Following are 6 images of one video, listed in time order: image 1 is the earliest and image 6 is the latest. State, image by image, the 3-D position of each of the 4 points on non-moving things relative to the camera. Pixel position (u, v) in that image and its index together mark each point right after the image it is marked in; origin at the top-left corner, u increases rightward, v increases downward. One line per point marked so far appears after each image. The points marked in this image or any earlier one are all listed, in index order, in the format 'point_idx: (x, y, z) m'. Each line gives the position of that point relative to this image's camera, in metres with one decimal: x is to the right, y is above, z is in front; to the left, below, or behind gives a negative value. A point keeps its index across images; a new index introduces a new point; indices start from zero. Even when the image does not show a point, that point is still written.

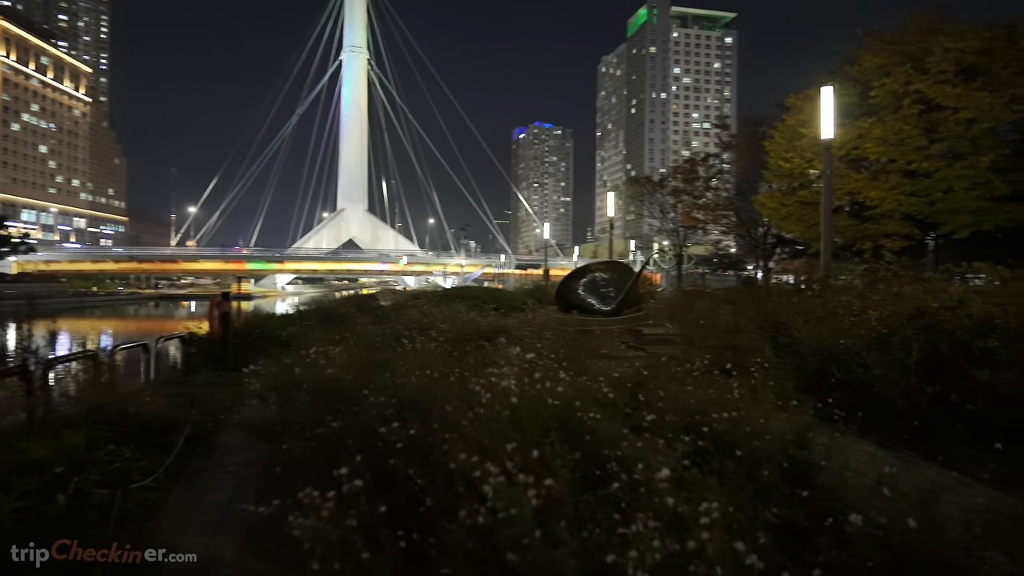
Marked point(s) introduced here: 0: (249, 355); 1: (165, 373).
0: (-4.0, -1.1, +10.6) m
1: (-5.0, -1.3, +9.9) m
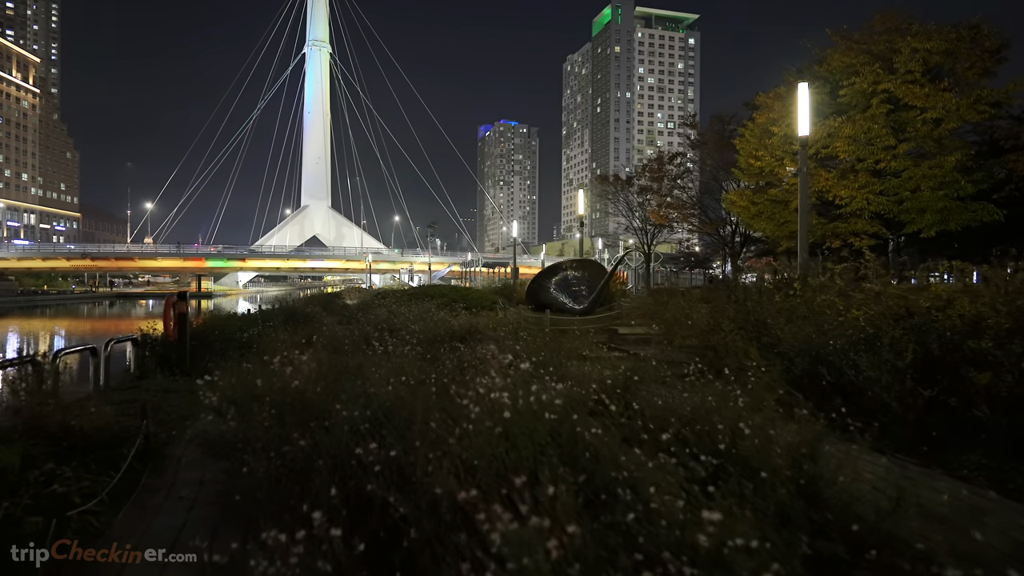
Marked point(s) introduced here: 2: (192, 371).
0: (-4.4, -1.0, +10.0) m
1: (-5.3, -1.3, +9.3) m
2: (-4.5, -1.2, +9.7) m
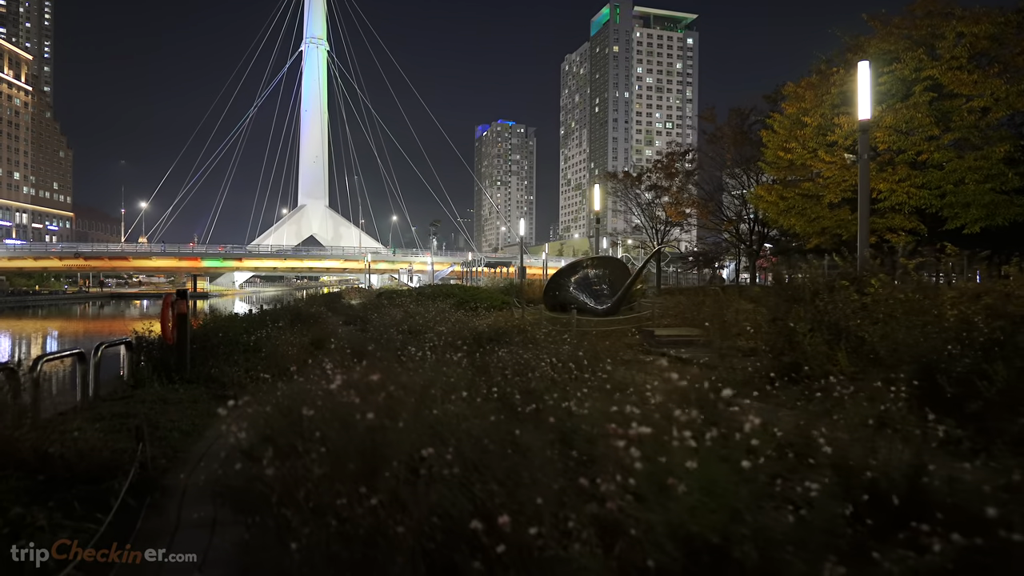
0: (-3.9, -1.0, +9.0) m
1: (-4.8, -1.2, +8.2) m
2: (-4.0, -1.2, +8.7) m
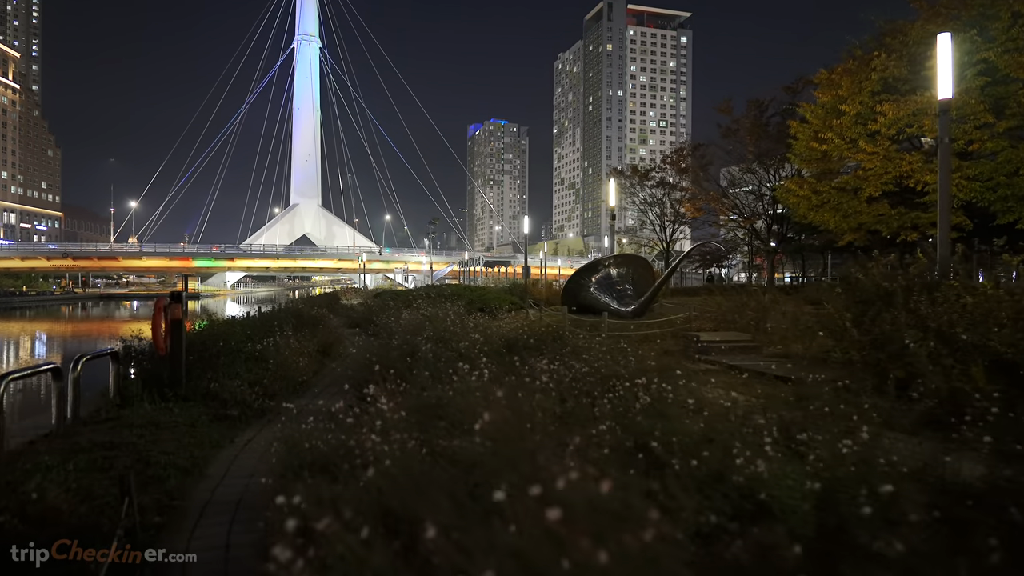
0: (-3.4, -1.0, +7.8) m
1: (-4.3, -1.2, +7.0) m
2: (-3.5, -1.2, +7.5) m
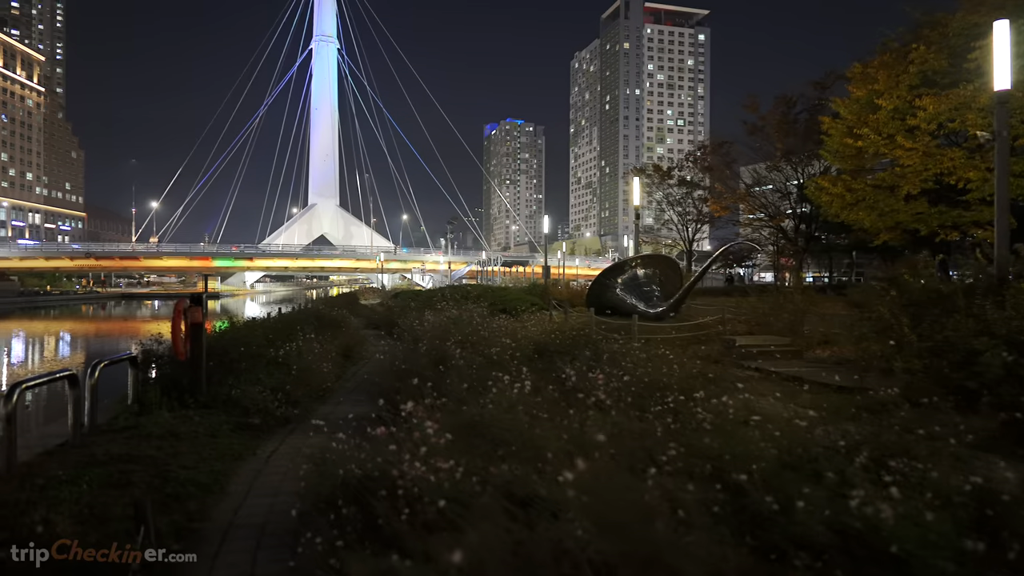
0: (-3.1, -1.1, +7.5) m
1: (-4.0, -1.3, +6.7) m
2: (-3.1, -1.2, +7.2) m
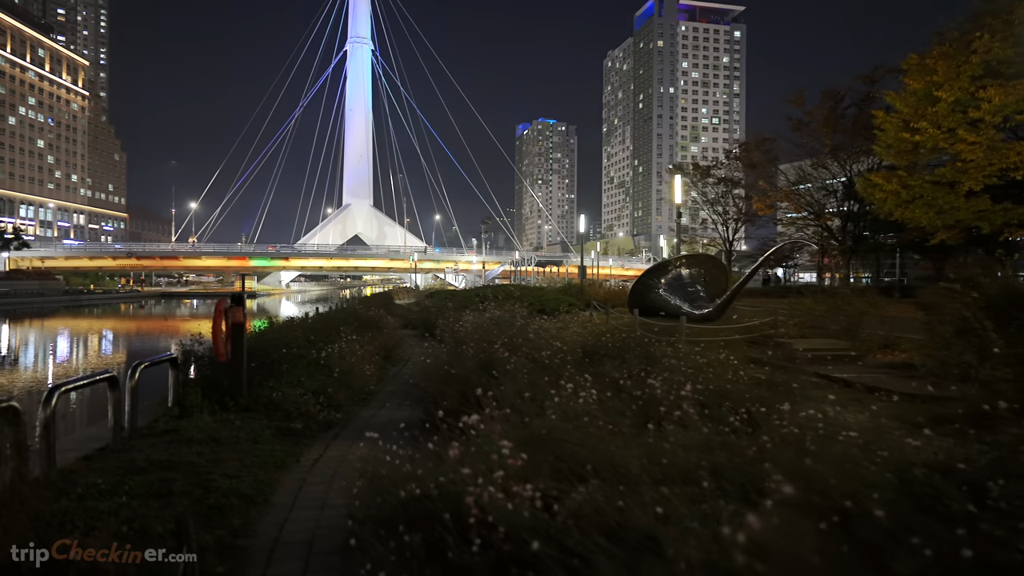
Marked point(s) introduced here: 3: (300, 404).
0: (-2.5, -1.1, +7.3) m
1: (-3.5, -1.3, +6.6) m
2: (-2.6, -1.2, +7.0) m
3: (-2.2, -1.2, +7.0) m
